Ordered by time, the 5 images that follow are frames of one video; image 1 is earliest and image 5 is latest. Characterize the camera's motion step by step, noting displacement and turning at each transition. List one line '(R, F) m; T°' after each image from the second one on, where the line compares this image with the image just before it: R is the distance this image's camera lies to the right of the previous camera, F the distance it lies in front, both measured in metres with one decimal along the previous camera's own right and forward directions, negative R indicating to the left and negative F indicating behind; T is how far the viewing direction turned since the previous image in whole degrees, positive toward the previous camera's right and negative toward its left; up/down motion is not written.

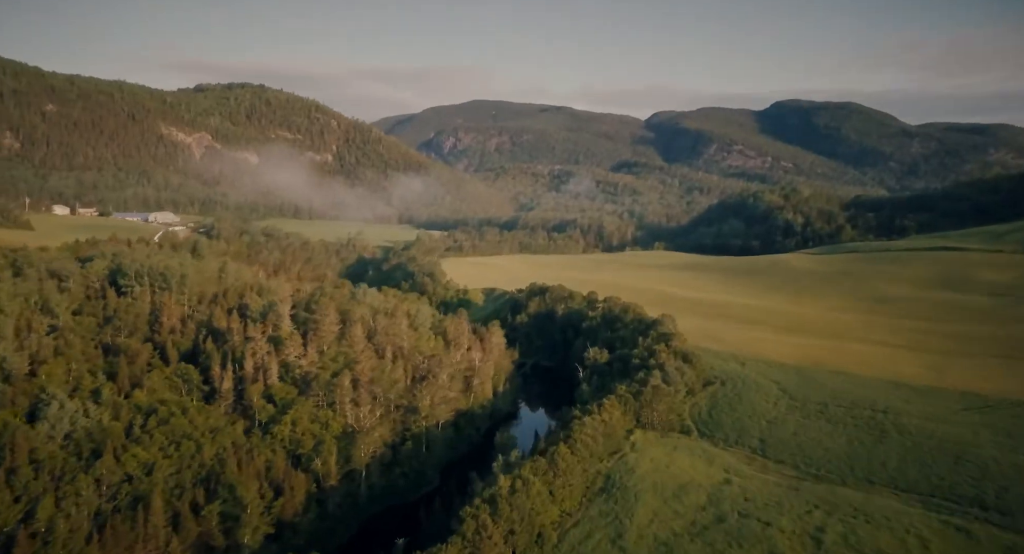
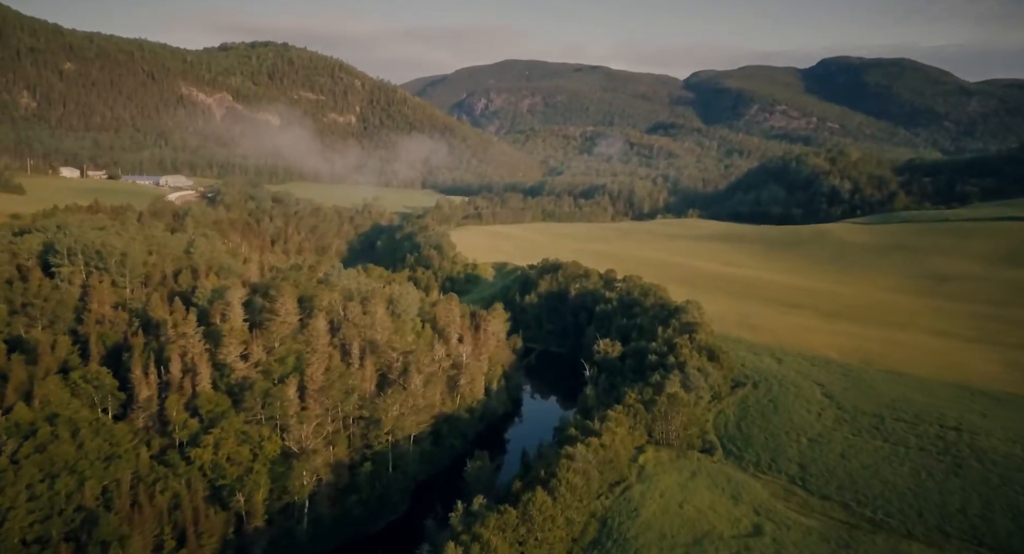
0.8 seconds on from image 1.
(+3.4, +11.0) m; -3°
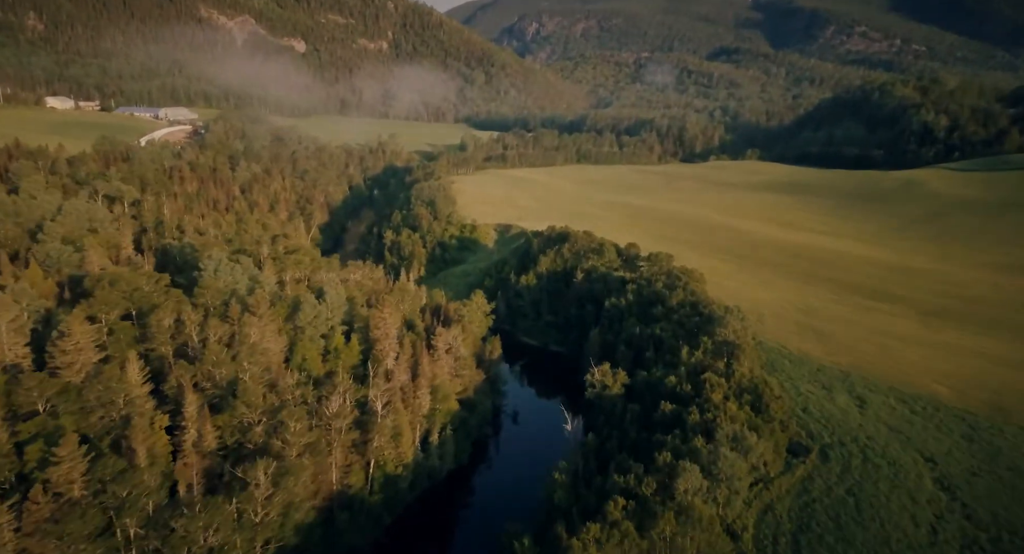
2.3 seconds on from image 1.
(+6.3, +21.8) m; -4°
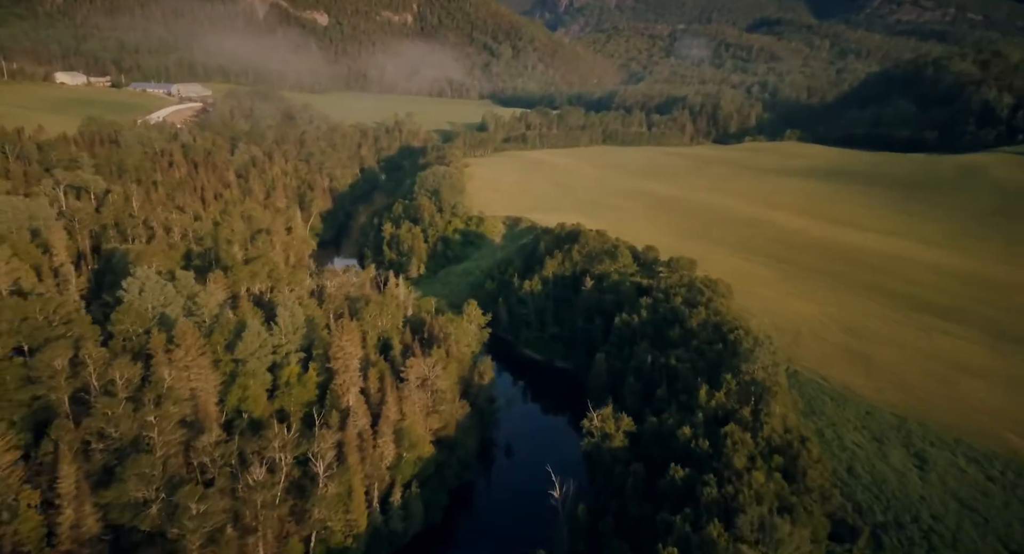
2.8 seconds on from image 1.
(+2.6, +8.2) m; -3°
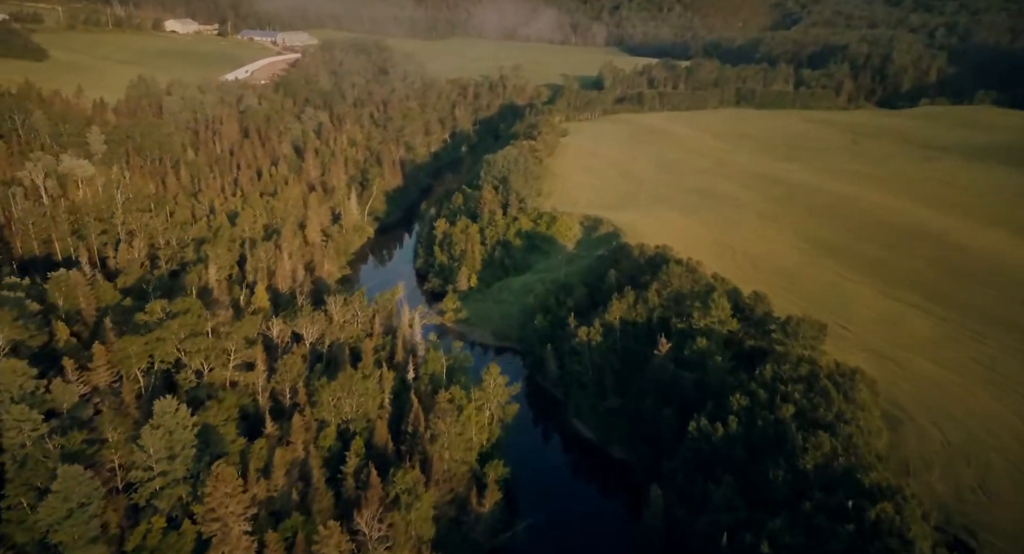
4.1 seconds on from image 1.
(+5.0, +17.4) m; -10°
